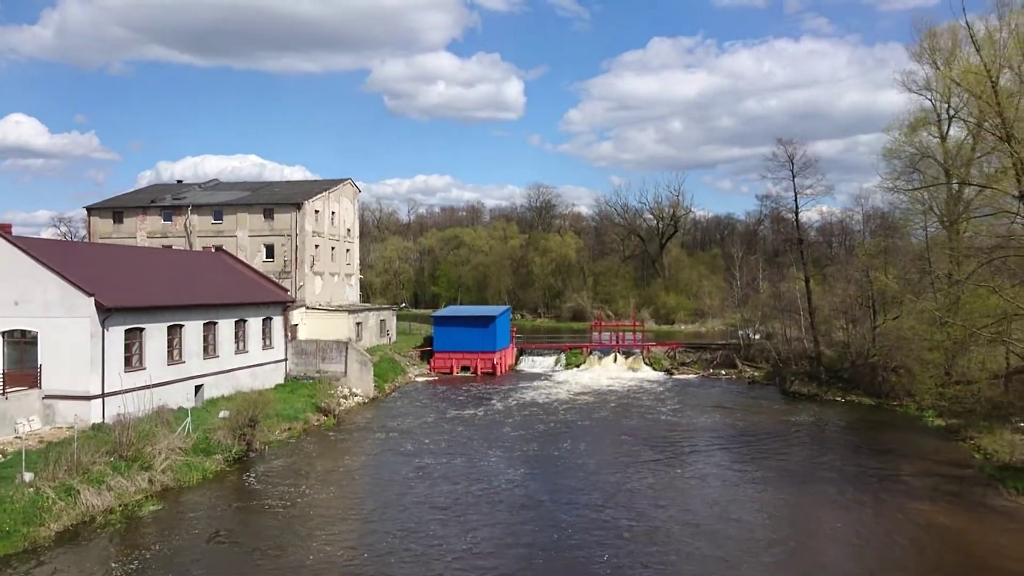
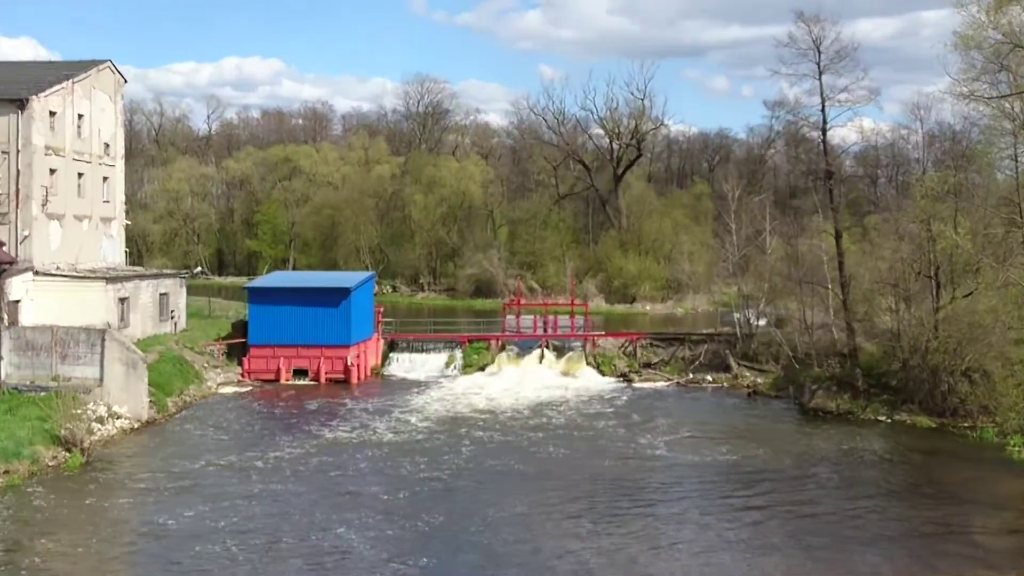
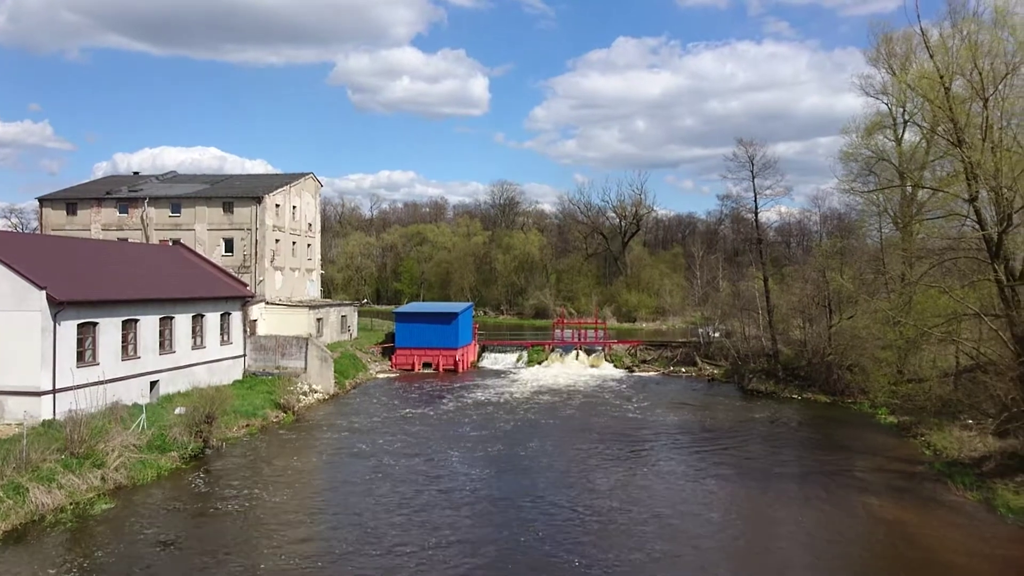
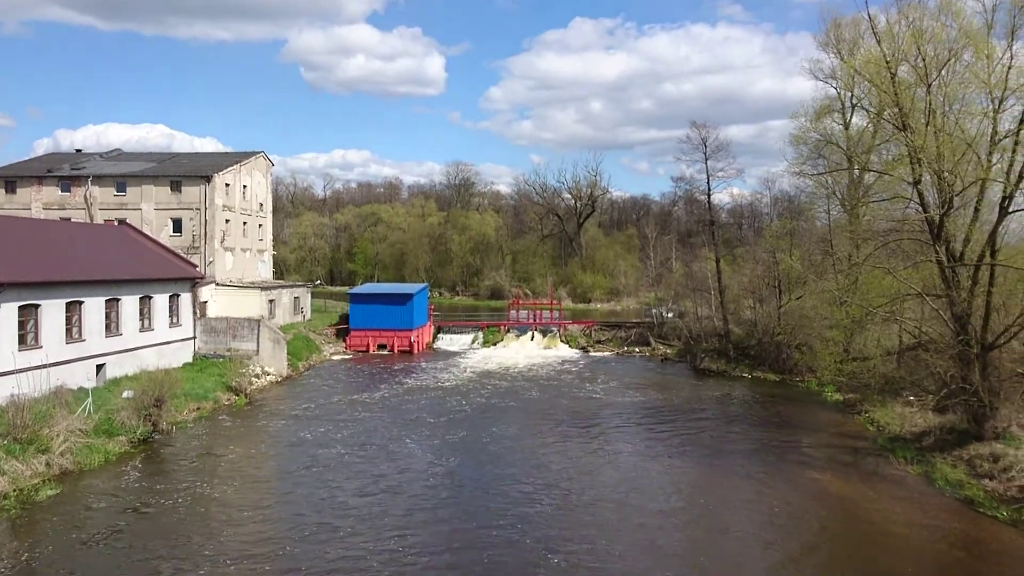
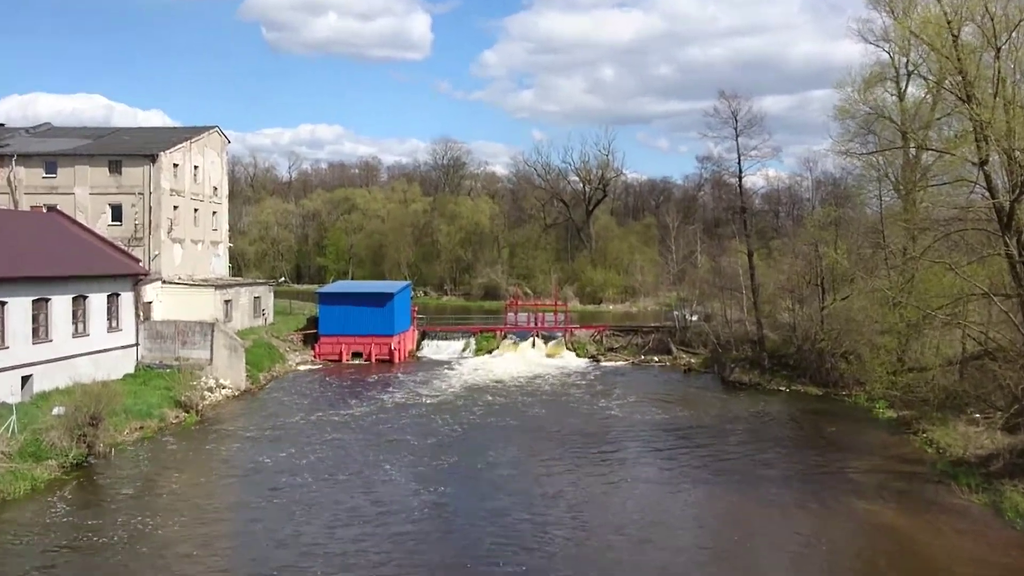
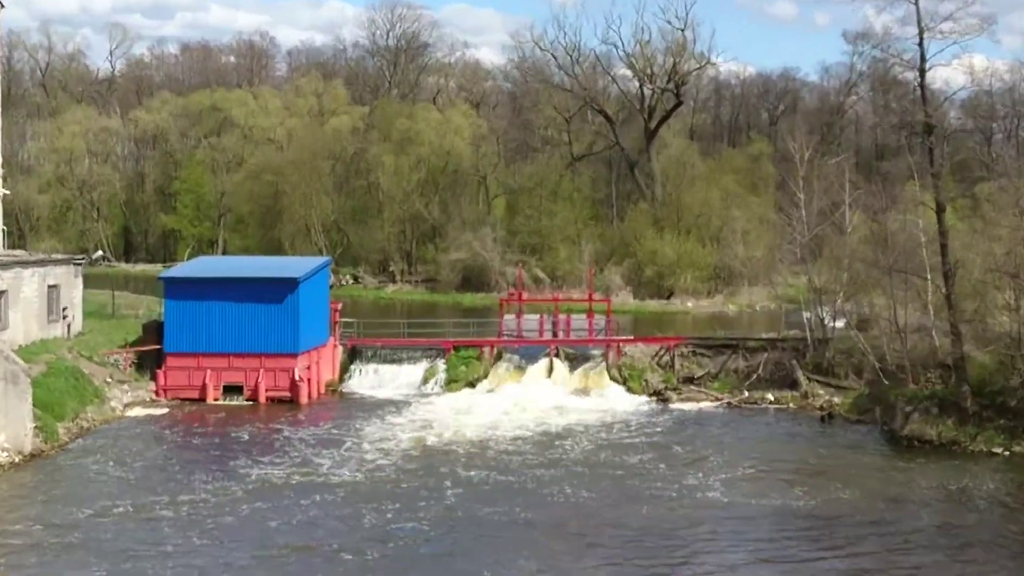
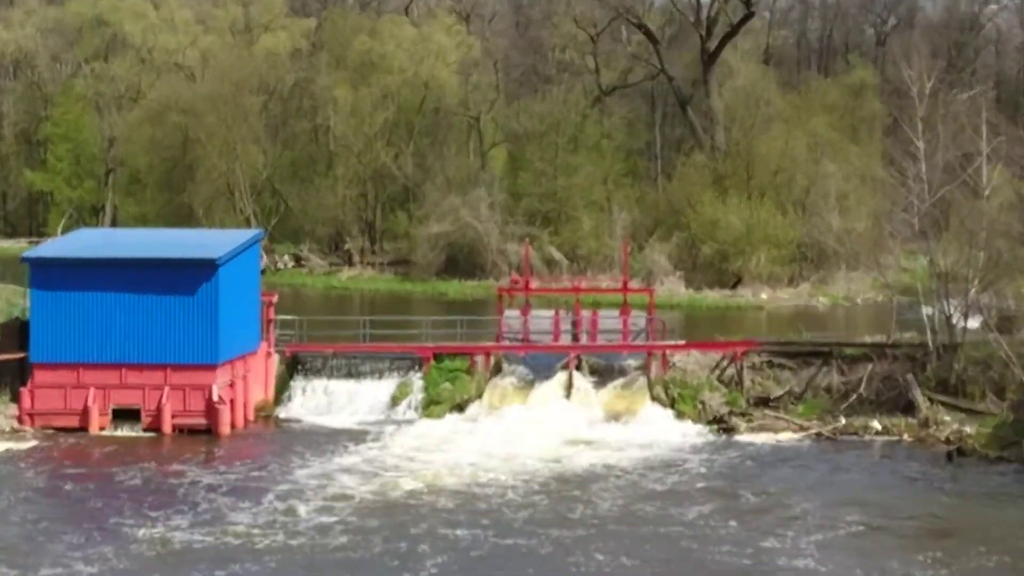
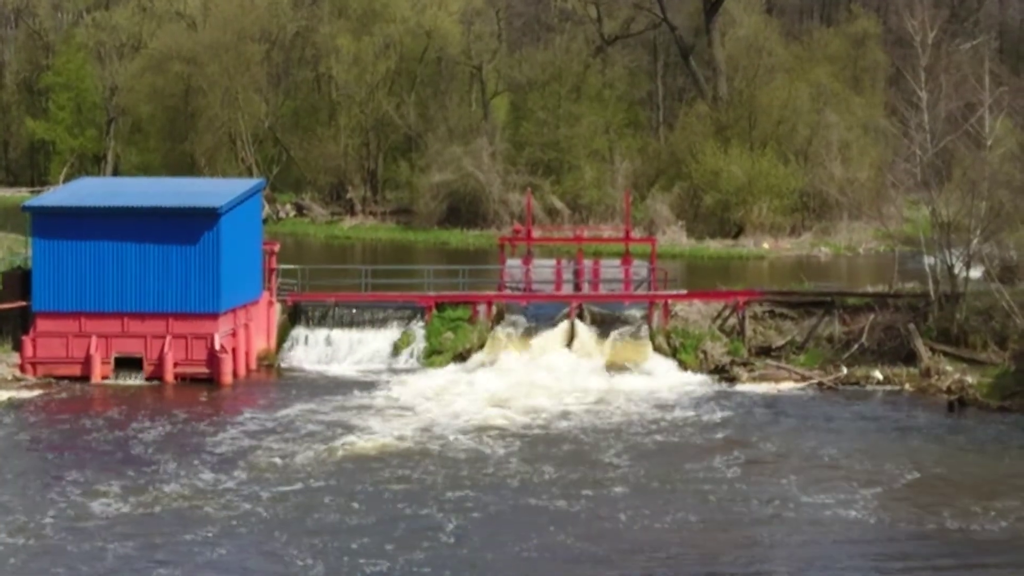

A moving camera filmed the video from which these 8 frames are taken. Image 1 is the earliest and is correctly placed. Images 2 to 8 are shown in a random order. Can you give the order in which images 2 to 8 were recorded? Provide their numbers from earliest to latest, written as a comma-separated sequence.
3, 4, 5, 2, 6, 7, 8
